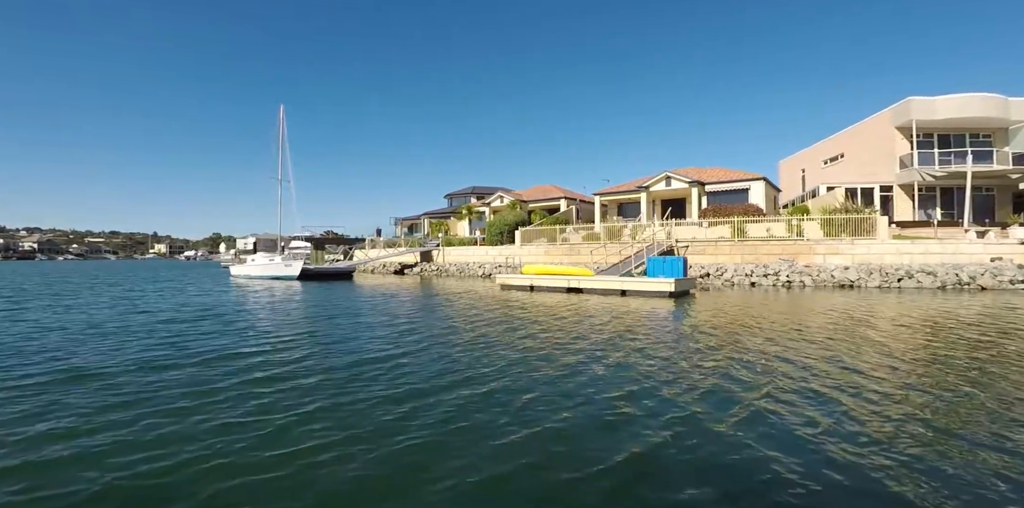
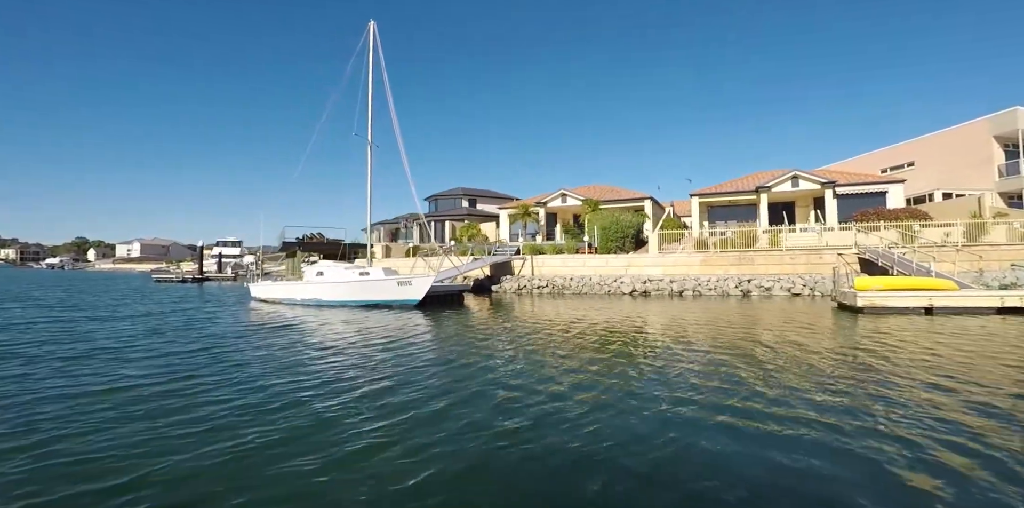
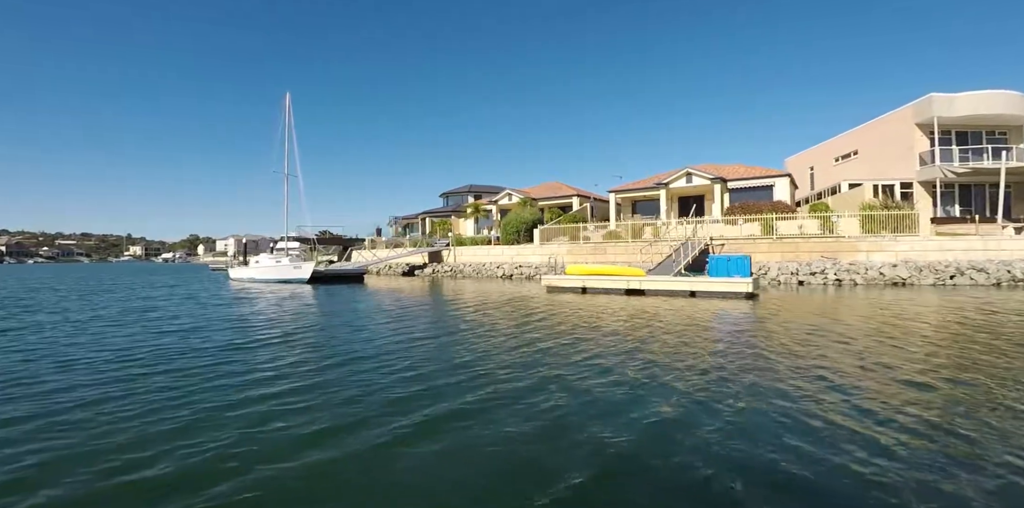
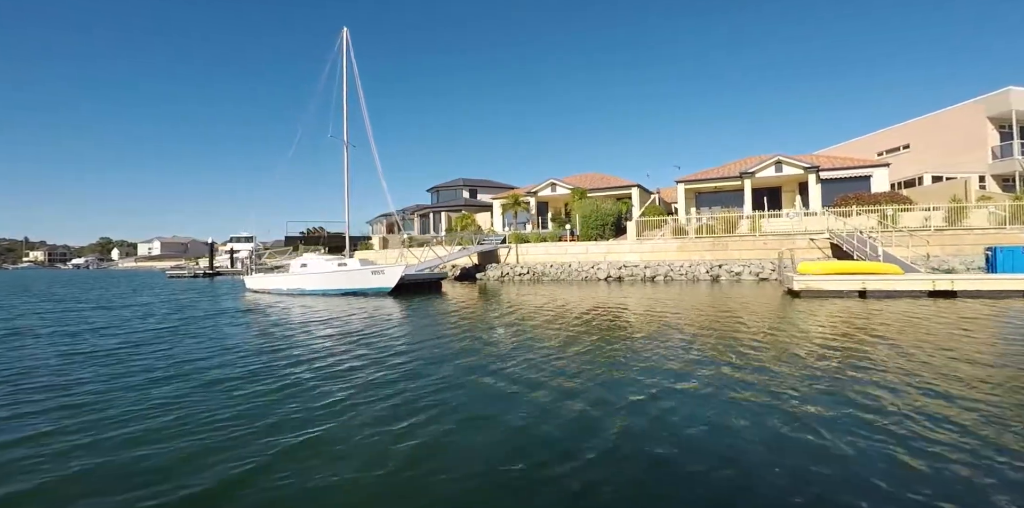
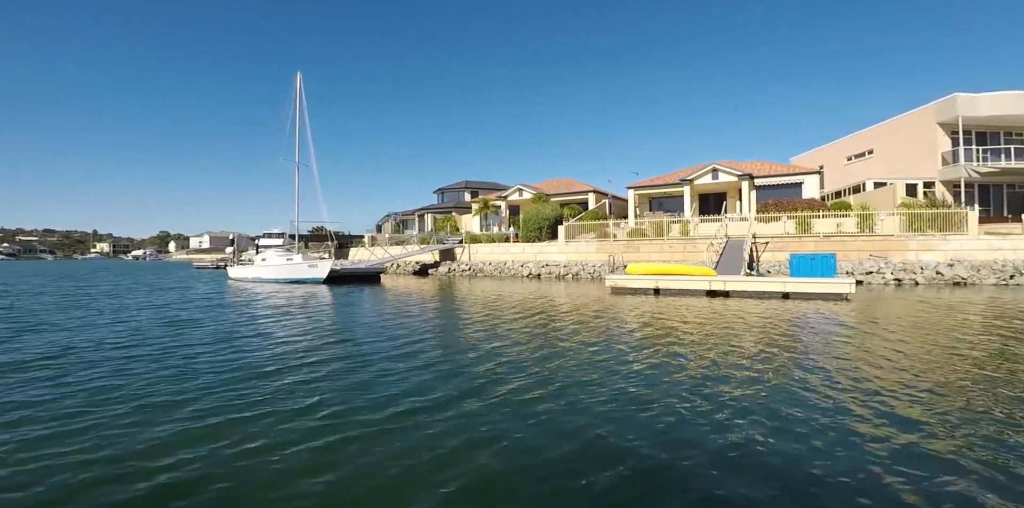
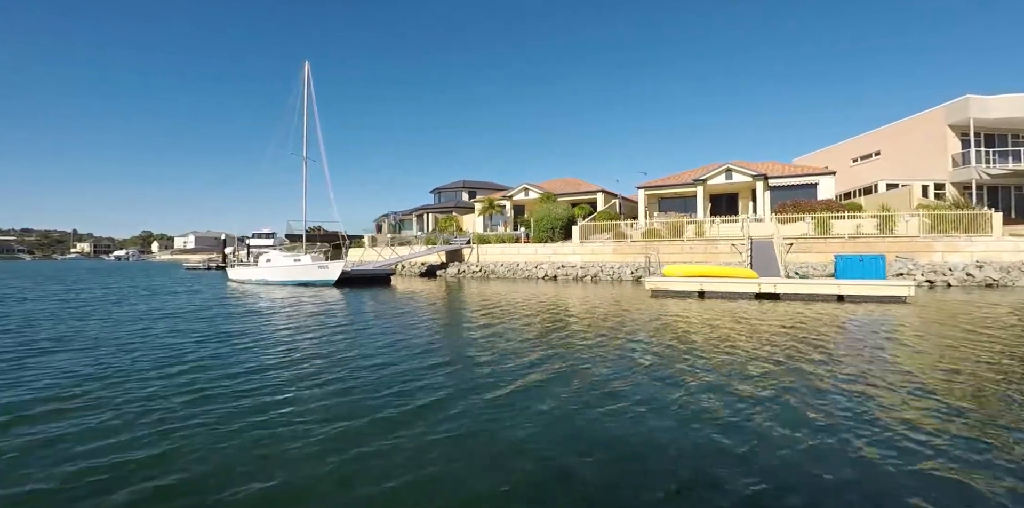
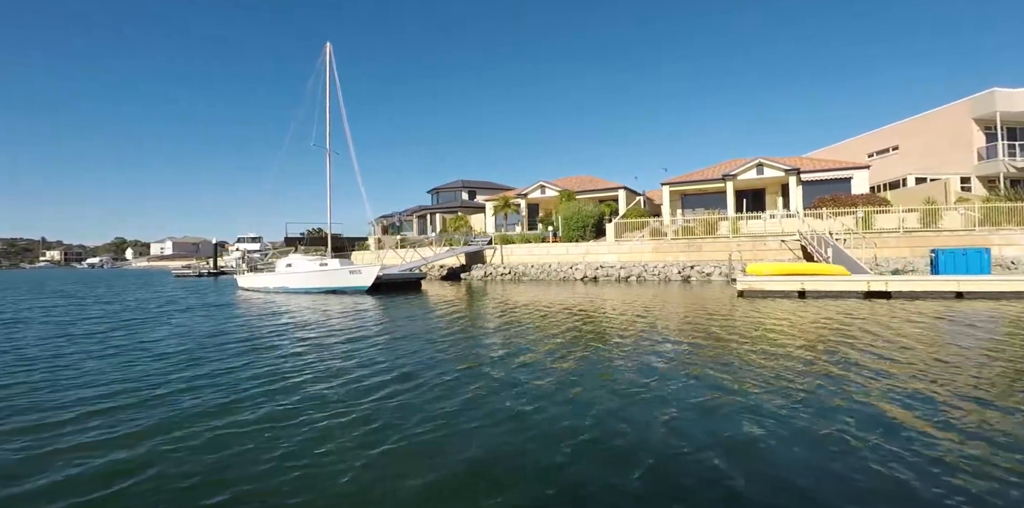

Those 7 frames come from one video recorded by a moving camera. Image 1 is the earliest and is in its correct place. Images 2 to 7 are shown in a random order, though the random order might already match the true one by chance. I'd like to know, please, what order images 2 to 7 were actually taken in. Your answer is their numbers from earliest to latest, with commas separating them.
3, 5, 6, 7, 4, 2
